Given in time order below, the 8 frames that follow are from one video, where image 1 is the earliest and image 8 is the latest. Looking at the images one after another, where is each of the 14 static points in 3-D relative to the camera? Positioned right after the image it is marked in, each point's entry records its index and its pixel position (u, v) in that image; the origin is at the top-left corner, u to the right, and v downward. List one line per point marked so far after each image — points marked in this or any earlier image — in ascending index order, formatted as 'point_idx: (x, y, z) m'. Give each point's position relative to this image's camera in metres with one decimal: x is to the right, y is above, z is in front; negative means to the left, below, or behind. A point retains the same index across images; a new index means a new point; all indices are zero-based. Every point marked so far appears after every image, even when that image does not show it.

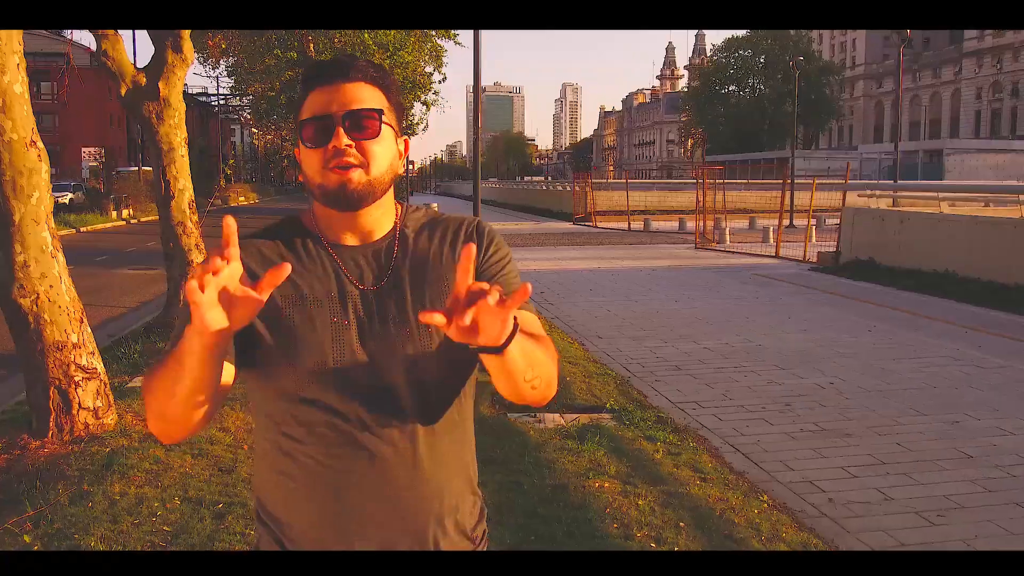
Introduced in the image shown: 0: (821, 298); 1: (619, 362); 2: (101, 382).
0: (+5.0, -0.2, +13.7) m
1: (+1.1, -0.8, +8.7) m
2: (-2.8, -0.6, +5.8) m
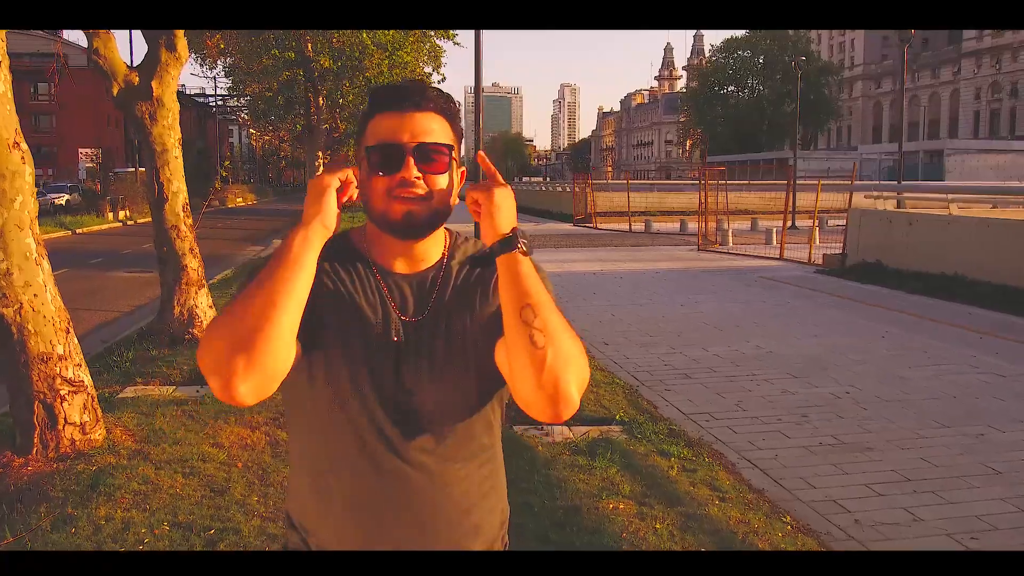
0: (+5.0, -0.2, +13.5) m
1: (+1.2, -0.8, +8.5) m
2: (-2.7, -0.7, +5.5) m
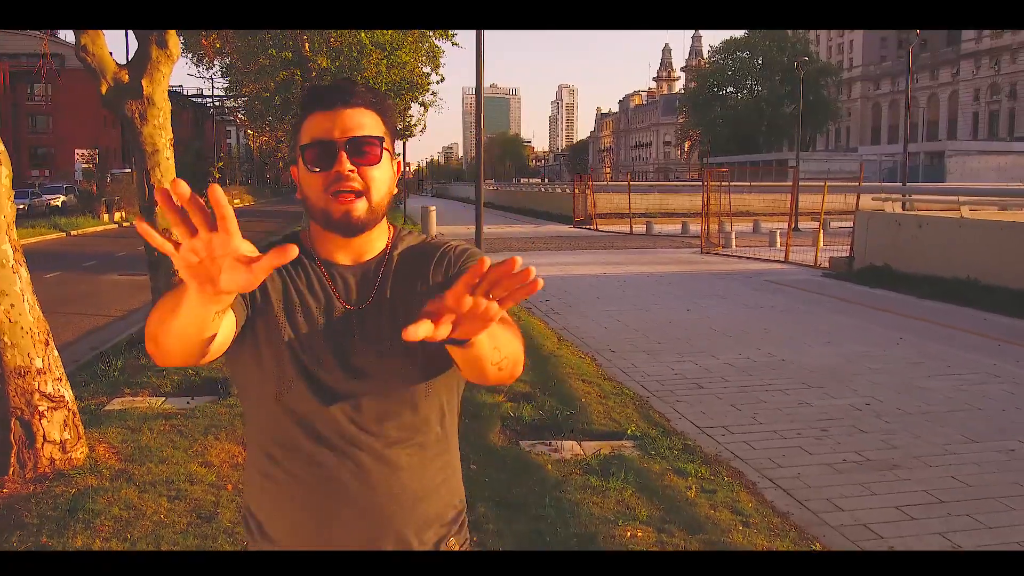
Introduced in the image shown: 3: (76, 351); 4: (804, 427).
0: (+5.0, -0.3, +13.1) m
1: (+1.2, -0.9, +8.1) m
2: (-2.7, -0.7, +5.2) m
3: (-5.3, -0.8, +10.4) m
4: (+2.3, -1.1, +6.8) m
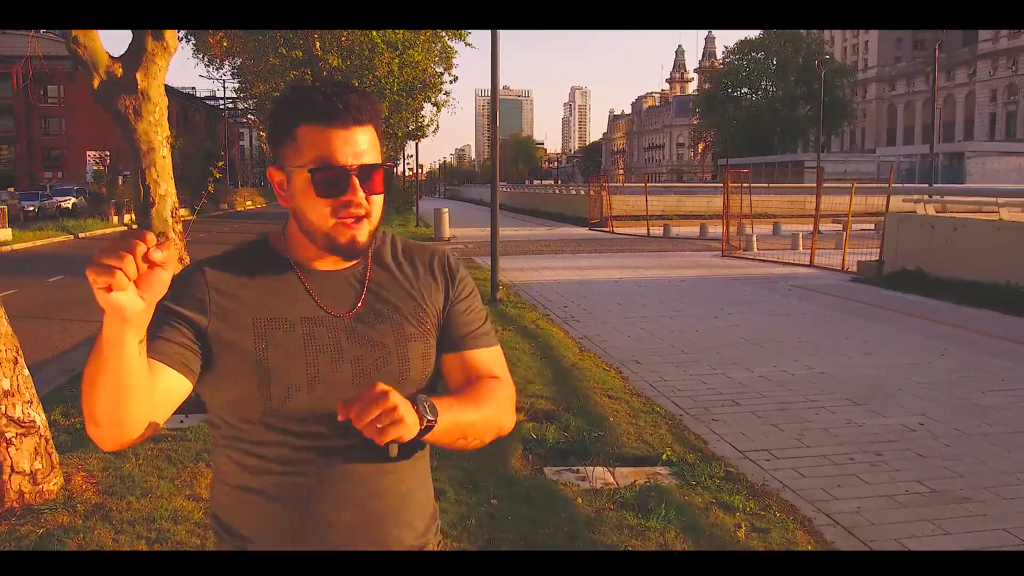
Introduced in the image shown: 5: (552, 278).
0: (+5.3, -0.4, +12.5) m
1: (+1.4, -1.0, +7.5) m
2: (-2.5, -0.8, +4.6) m
3: (-5.1, -0.8, +9.9) m
4: (+2.5, -1.2, +6.1) m
5: (+0.8, +0.2, +17.2) m
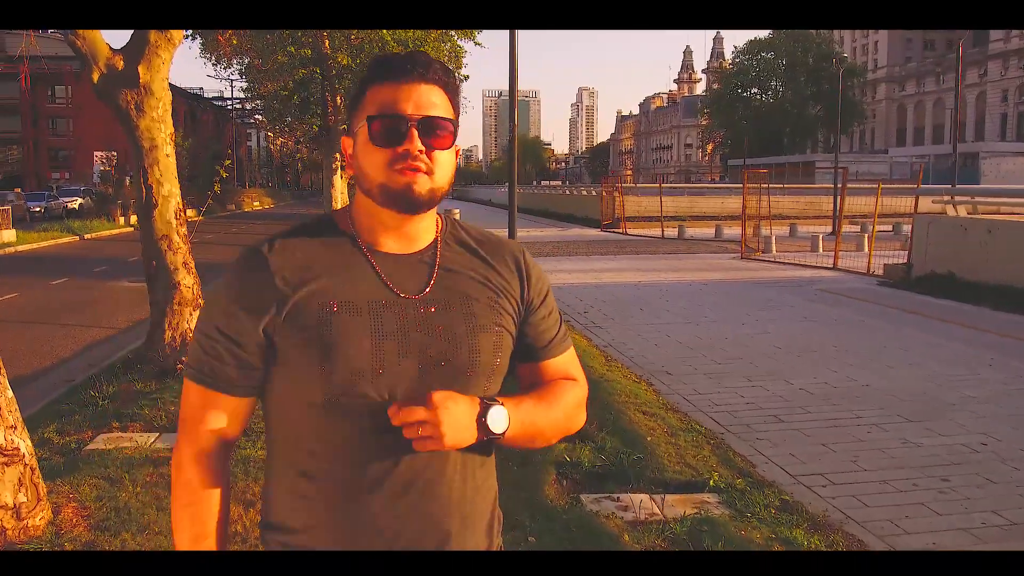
0: (+5.5, -0.4, +11.9) m
1: (+1.6, -1.0, +7.0) m
2: (-2.3, -0.9, +4.1) m
3: (-4.9, -0.9, +9.4) m
4: (+2.7, -1.2, +5.6) m
5: (+1.1, +0.1, +16.7) m
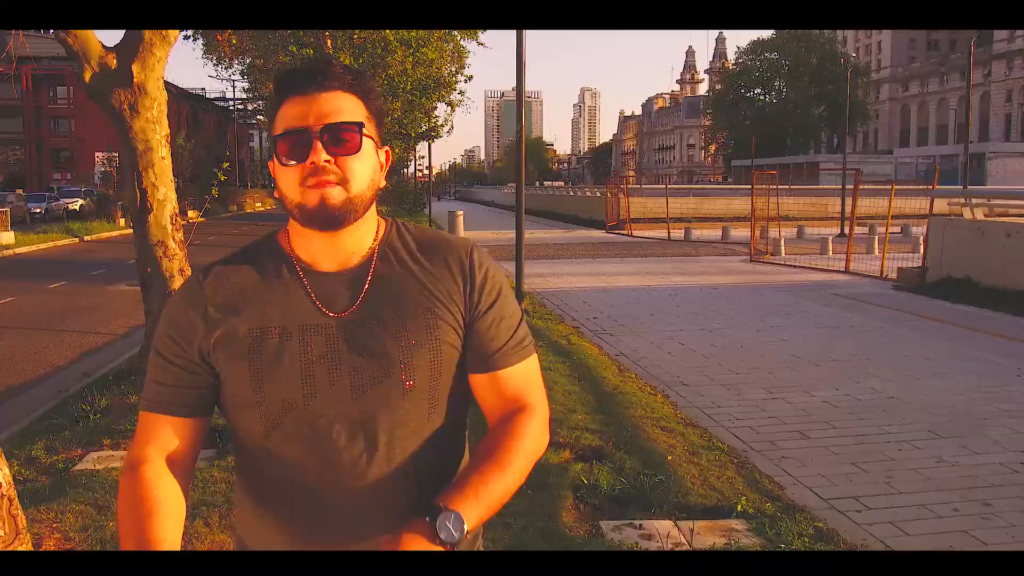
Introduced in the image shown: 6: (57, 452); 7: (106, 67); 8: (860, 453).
0: (+5.6, -0.5, +11.6) m
1: (+1.7, -1.1, +6.7) m
2: (-2.3, -0.9, +3.8) m
3: (-4.8, -1.0, +9.1) m
4: (+2.8, -1.3, +5.3) m
5: (+1.2, +0.1, +16.3) m
6: (-3.1, -1.1, +5.8) m
7: (-3.5, +1.9, +7.3) m
8: (+2.5, -1.2, +6.1) m
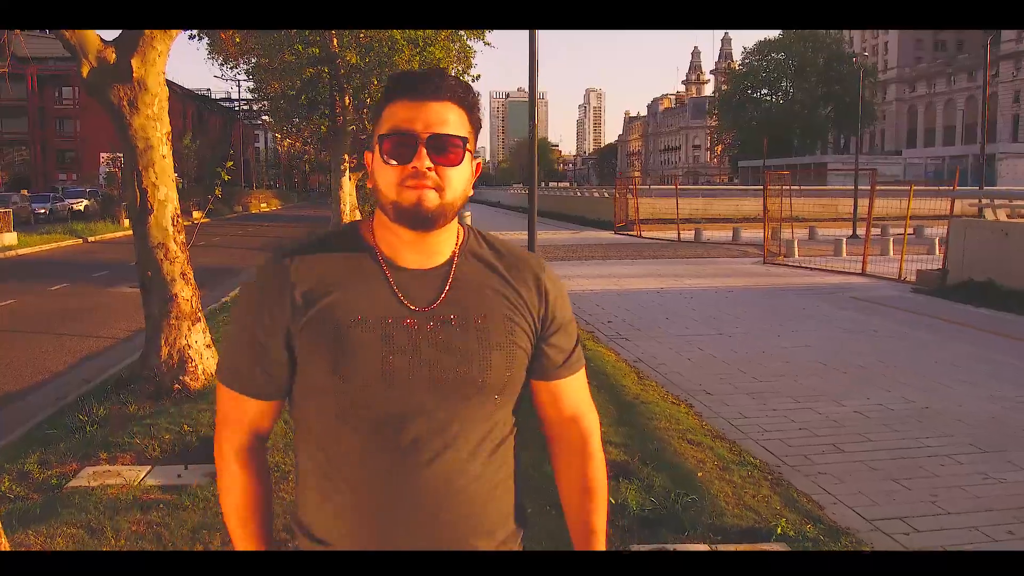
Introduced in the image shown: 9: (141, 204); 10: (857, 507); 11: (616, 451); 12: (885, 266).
0: (+5.8, -0.6, +11.2) m
1: (+1.8, -1.1, +6.3) m
2: (-2.1, -1.0, +3.5) m
3: (-4.6, -1.0, +8.8) m
4: (+2.9, -1.3, +4.9) m
5: (+1.4, 0.0, +16.0) m
6: (-3.0, -1.1, +5.5) m
7: (-3.3, +1.9, +6.9) m
8: (+2.6, -1.2, +5.8) m
9: (-3.1, +0.7, +7.1) m
10: (+2.1, -1.3, +5.1) m
11: (+0.7, -1.1, +5.8) m
12: (+8.4, +0.5, +19.3) m
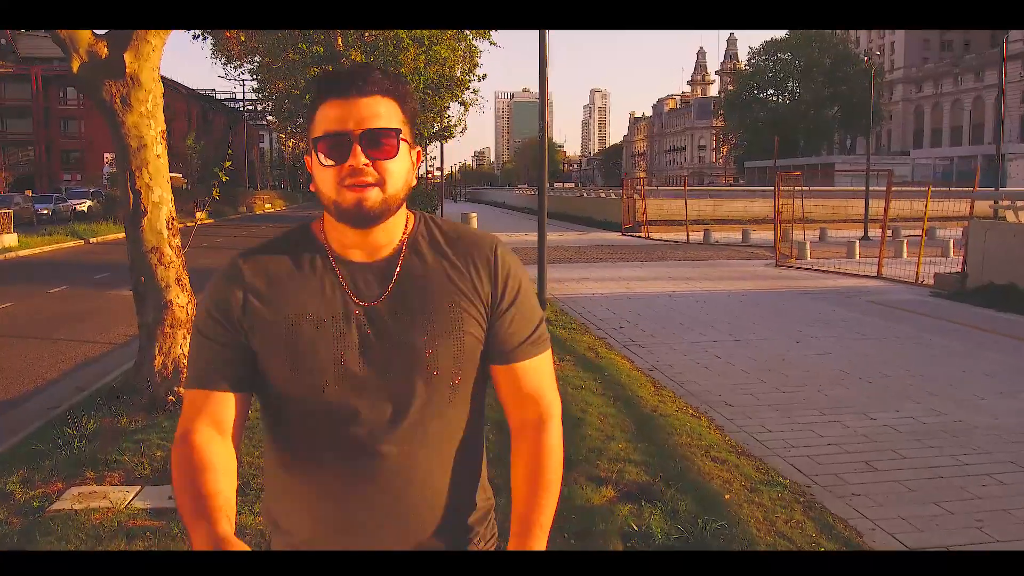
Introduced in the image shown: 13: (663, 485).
0: (+5.9, -0.6, +10.8) m
1: (+1.9, -1.2, +6.0) m
2: (-2.1, -1.0, +3.1) m
3: (-4.5, -1.1, +8.4) m
4: (+3.0, -1.4, +4.6) m
5: (+1.6, 0.0, +15.6) m
6: (-2.9, -1.2, +5.2) m
7: (-3.2, +1.8, +6.6) m
8: (+2.7, -1.3, +5.4) m
9: (-3.0, +0.7, +6.8) m
10: (+2.1, -1.4, +4.8) m
11: (+0.8, -1.2, +5.4) m
12: (+8.5, +0.4, +18.9) m
13: (+0.9, -1.2, +5.1) m
